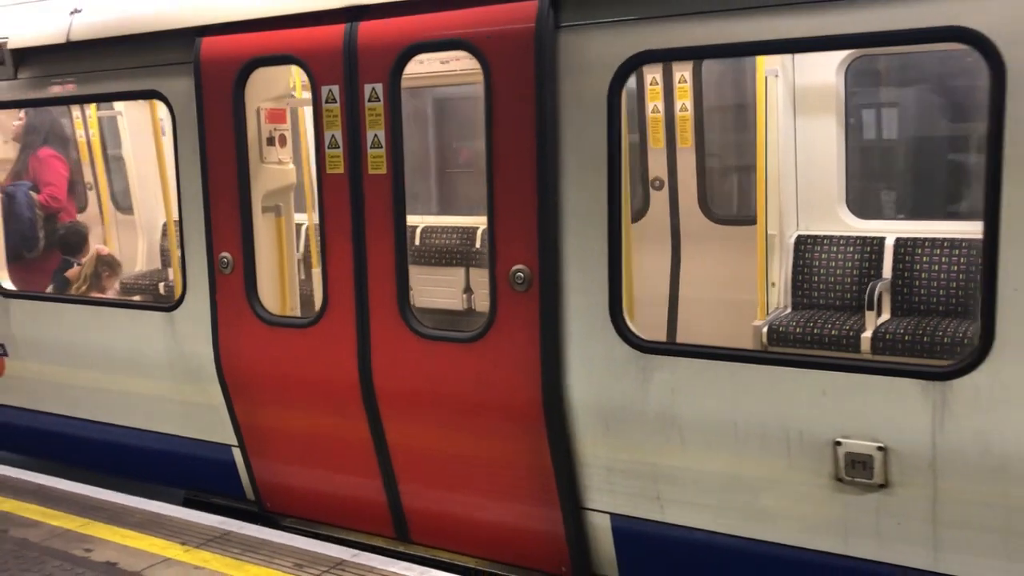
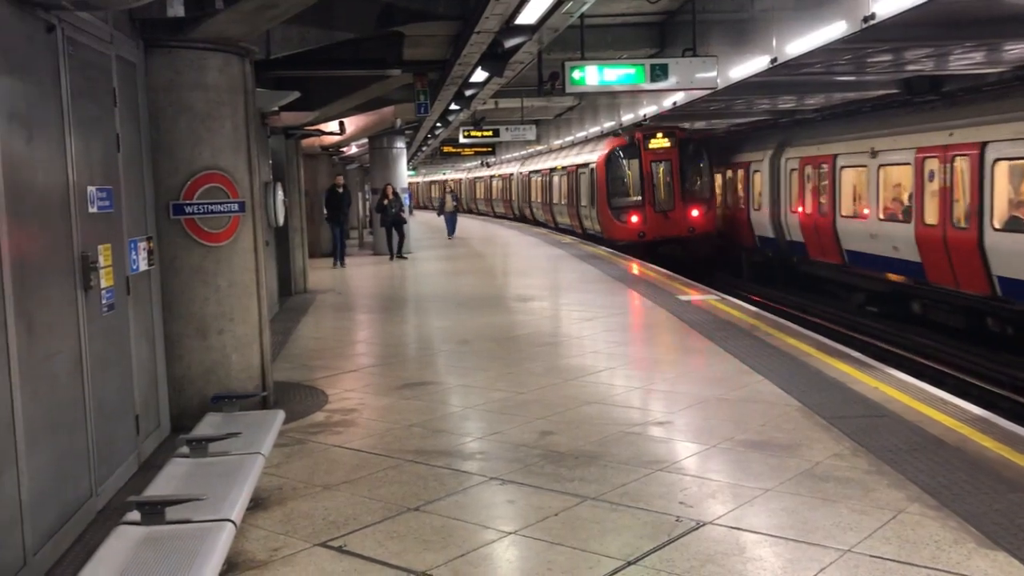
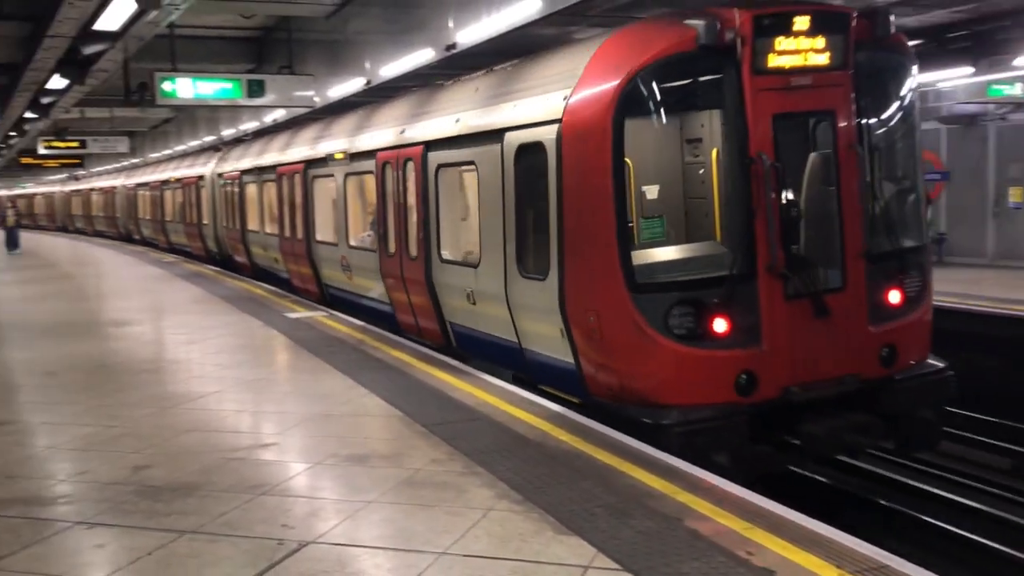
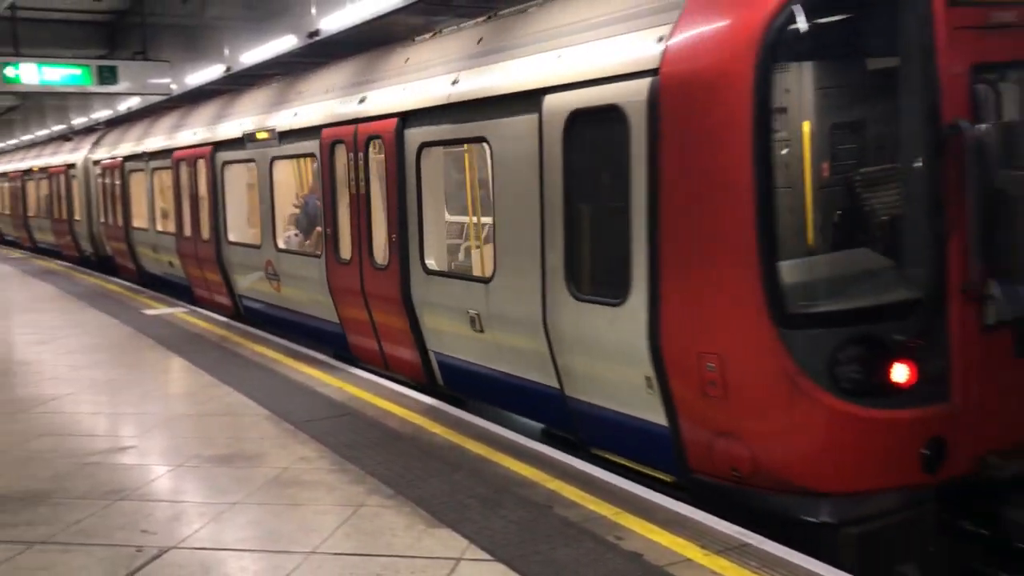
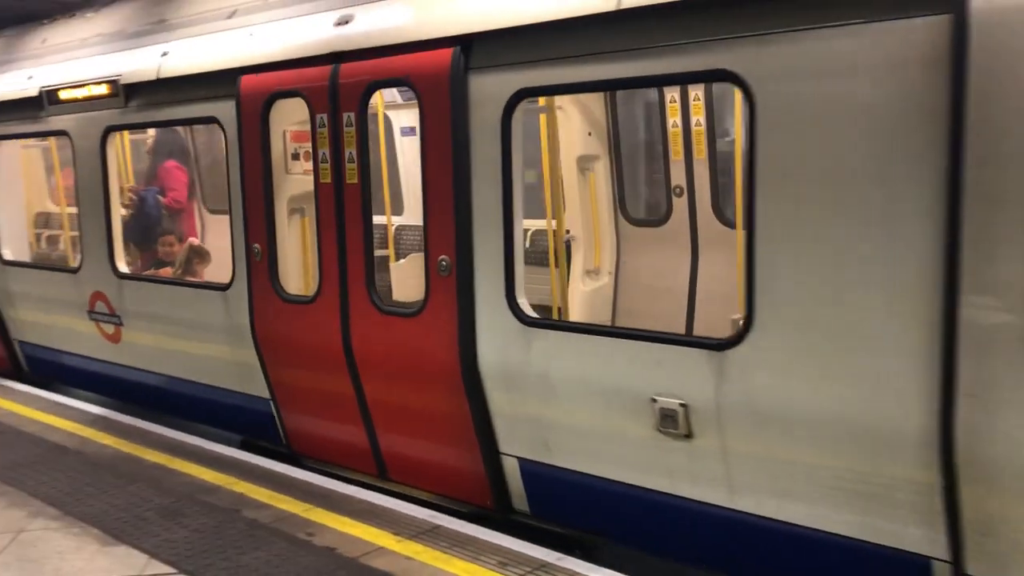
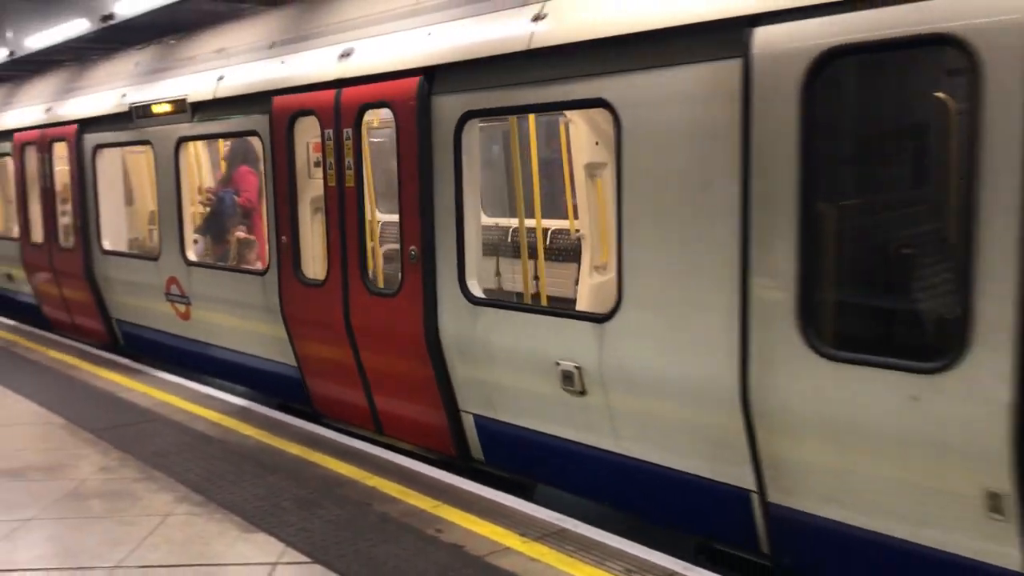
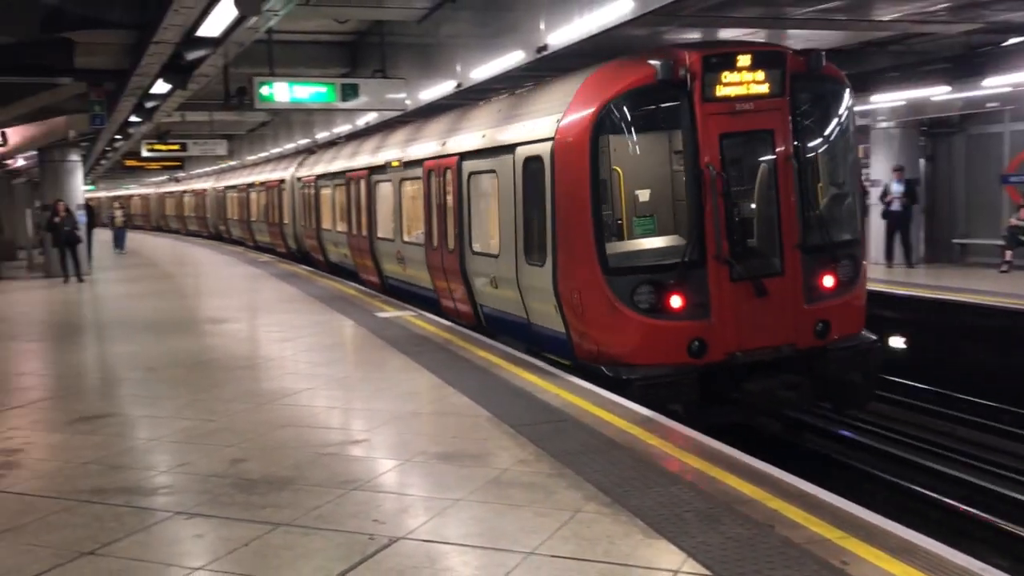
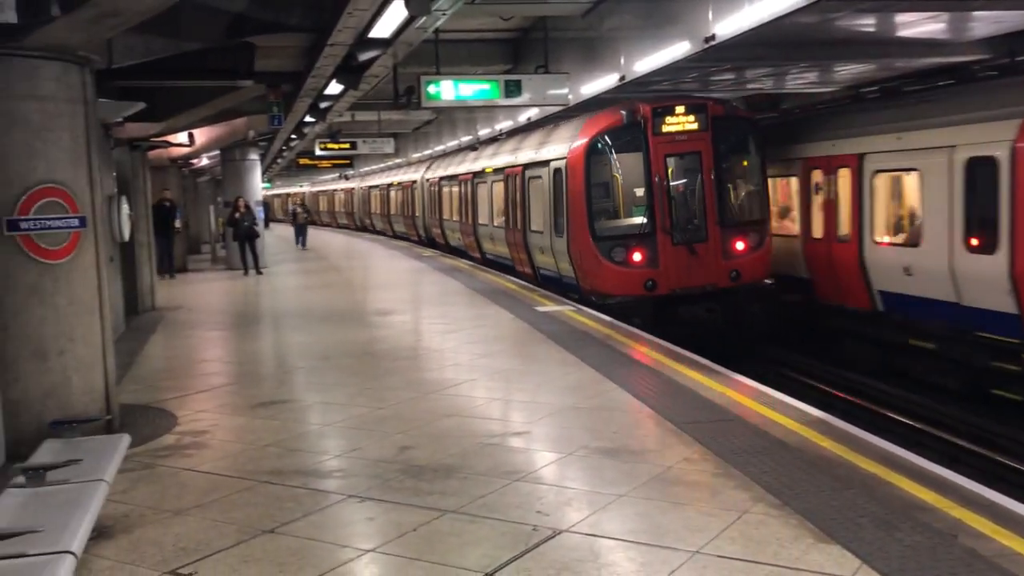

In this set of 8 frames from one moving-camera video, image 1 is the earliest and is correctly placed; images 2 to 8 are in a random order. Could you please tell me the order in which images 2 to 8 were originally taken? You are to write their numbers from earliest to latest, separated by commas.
5, 6, 4, 3, 7, 8, 2
